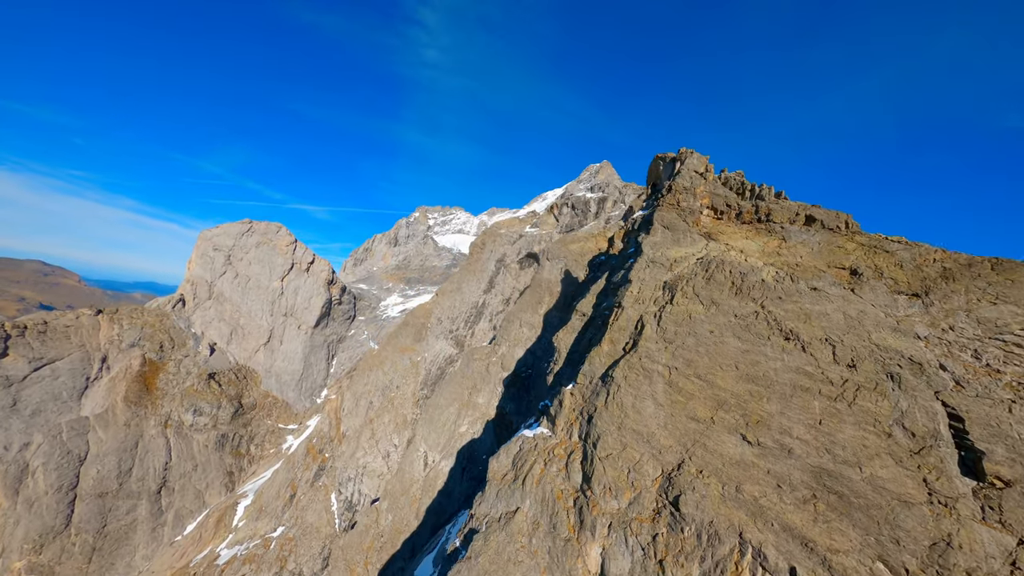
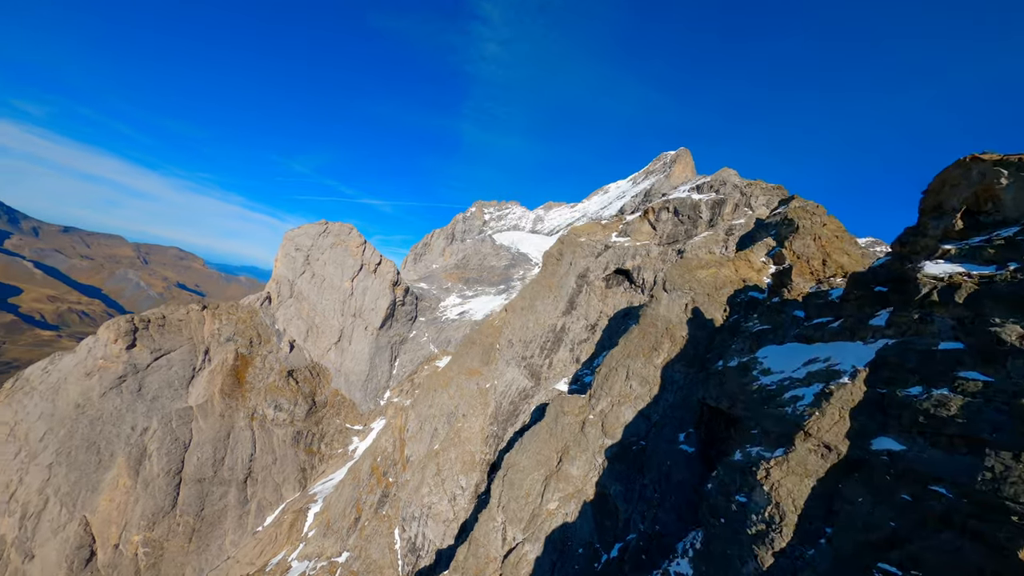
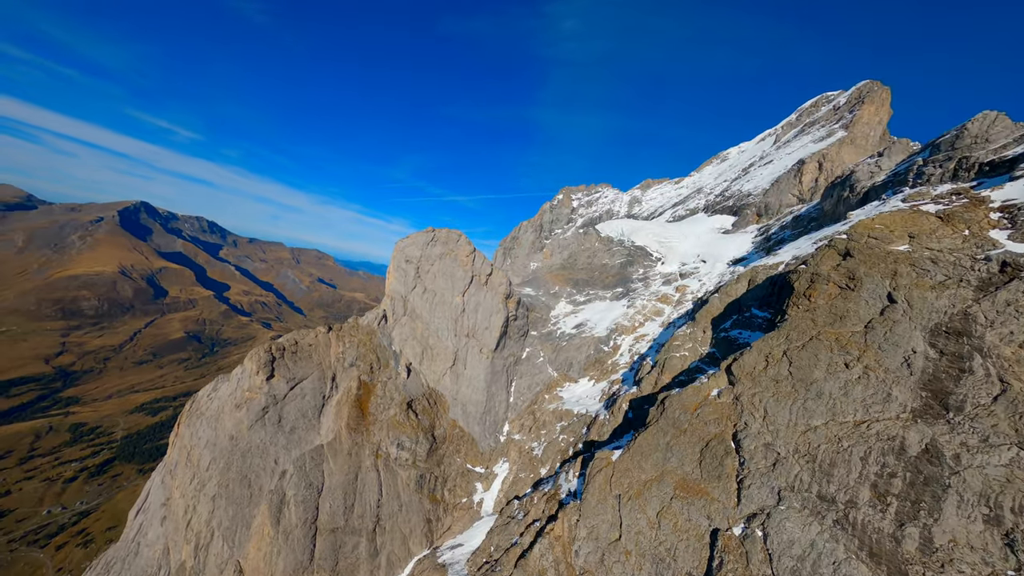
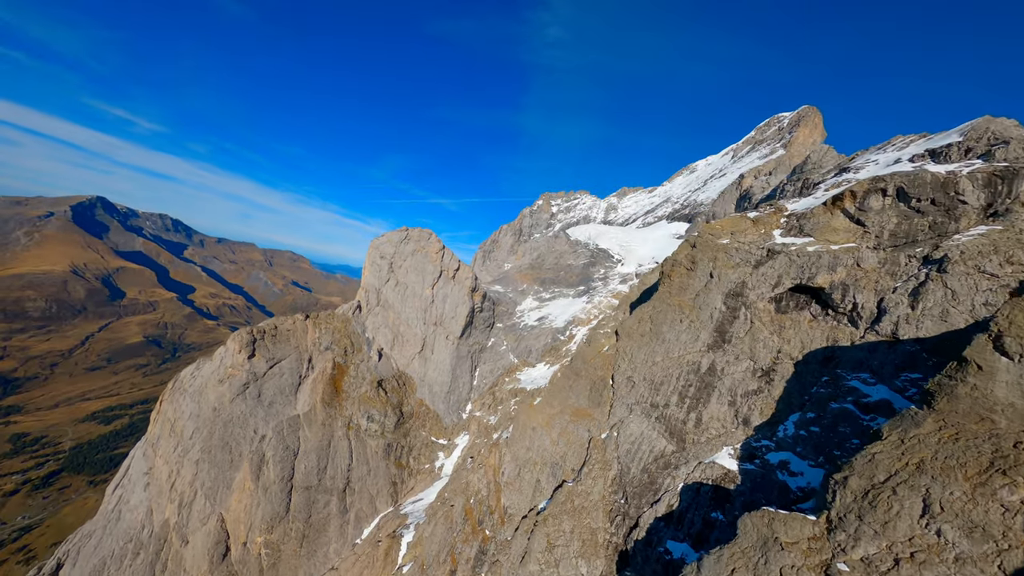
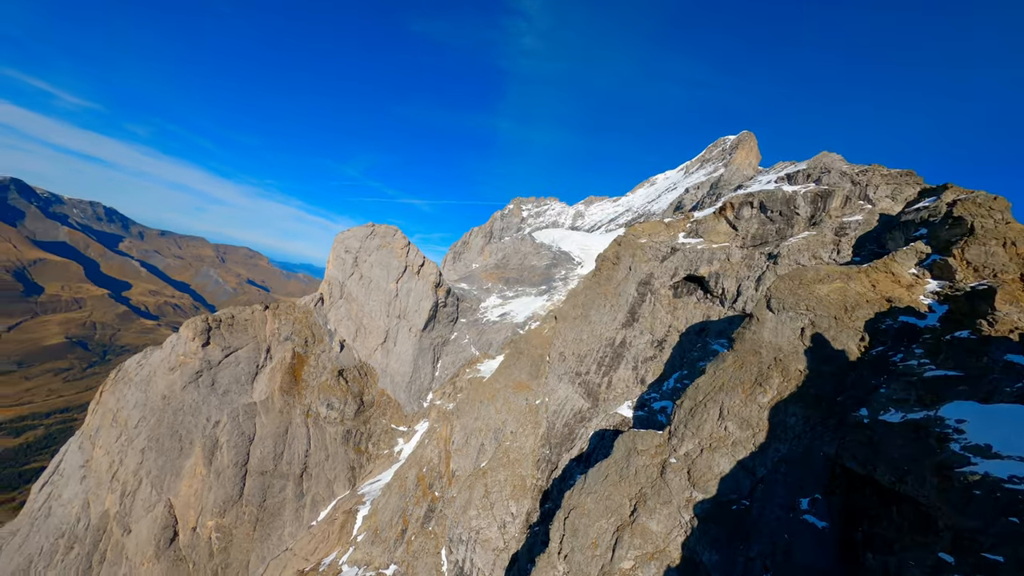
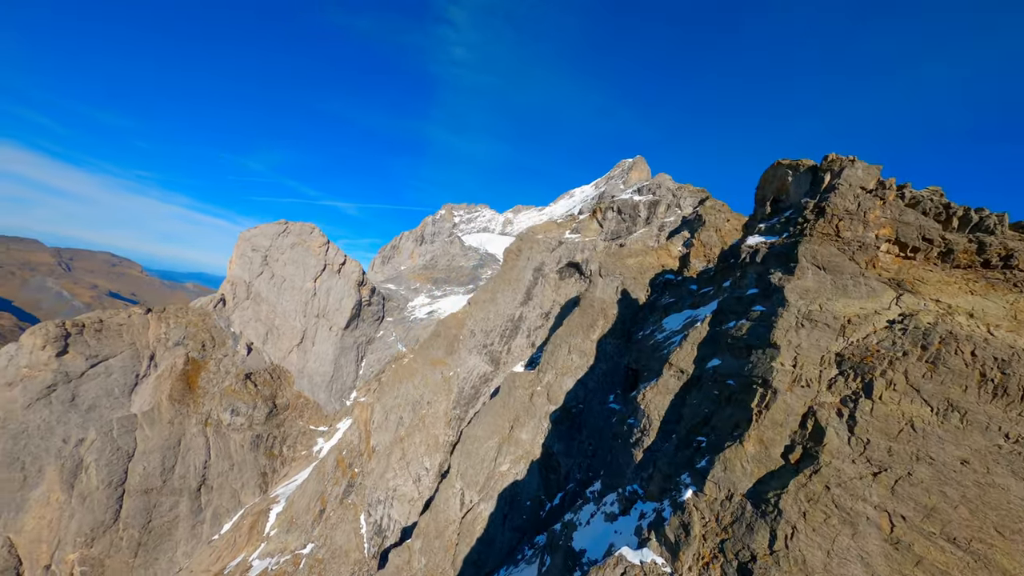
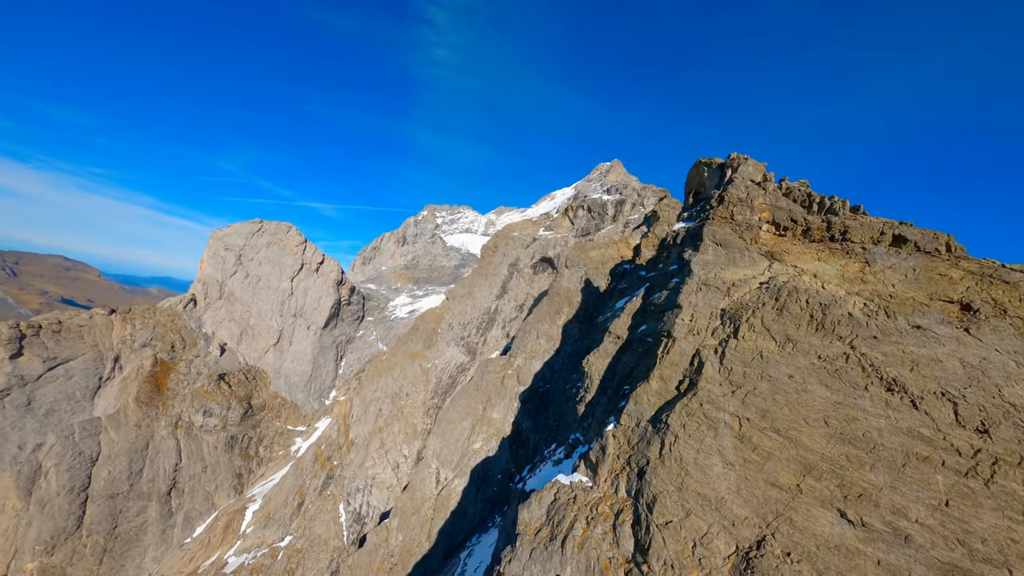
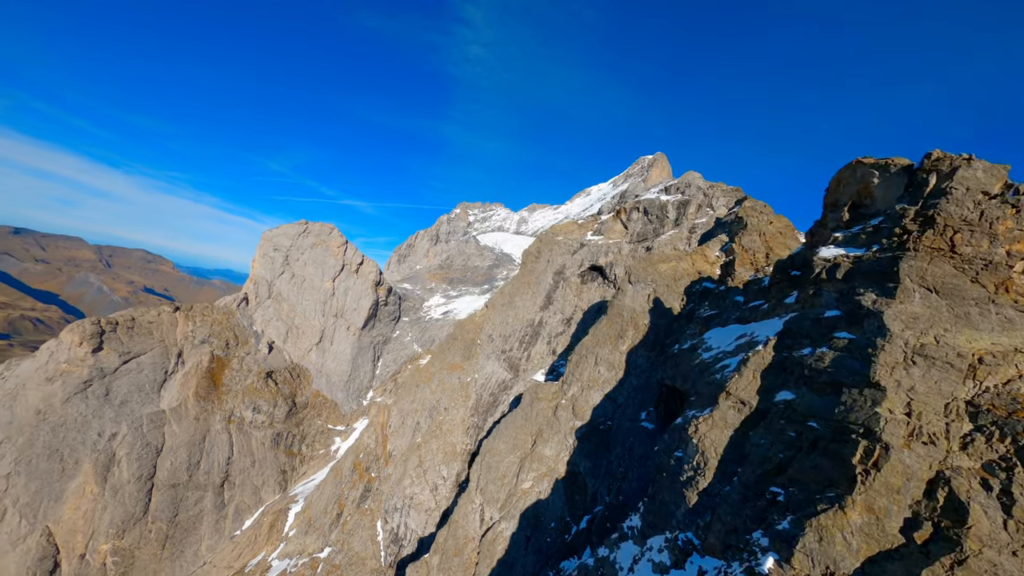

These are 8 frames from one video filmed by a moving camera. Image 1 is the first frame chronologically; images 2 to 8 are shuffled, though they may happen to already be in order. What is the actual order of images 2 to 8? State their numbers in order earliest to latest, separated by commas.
7, 6, 8, 2, 5, 4, 3
